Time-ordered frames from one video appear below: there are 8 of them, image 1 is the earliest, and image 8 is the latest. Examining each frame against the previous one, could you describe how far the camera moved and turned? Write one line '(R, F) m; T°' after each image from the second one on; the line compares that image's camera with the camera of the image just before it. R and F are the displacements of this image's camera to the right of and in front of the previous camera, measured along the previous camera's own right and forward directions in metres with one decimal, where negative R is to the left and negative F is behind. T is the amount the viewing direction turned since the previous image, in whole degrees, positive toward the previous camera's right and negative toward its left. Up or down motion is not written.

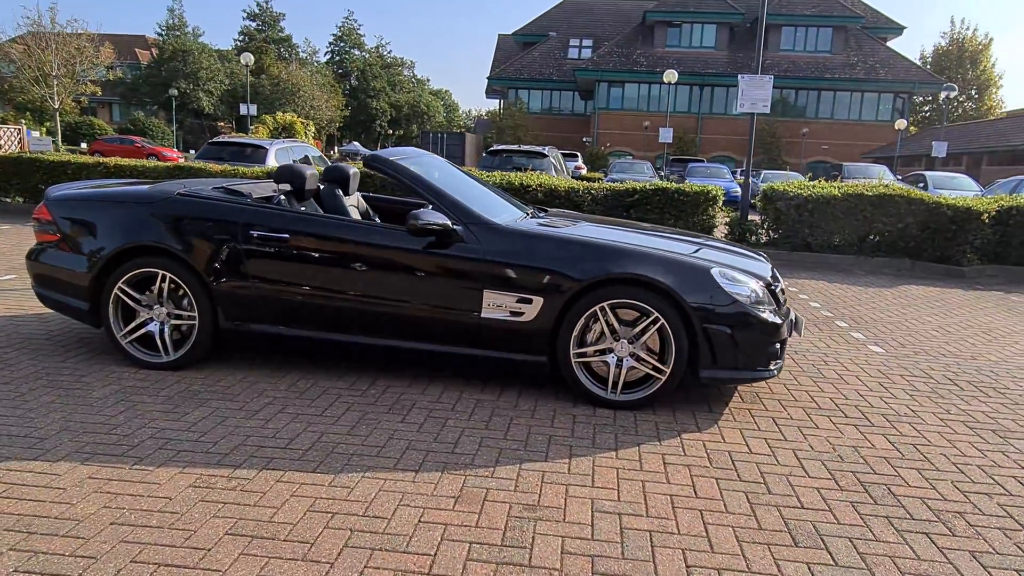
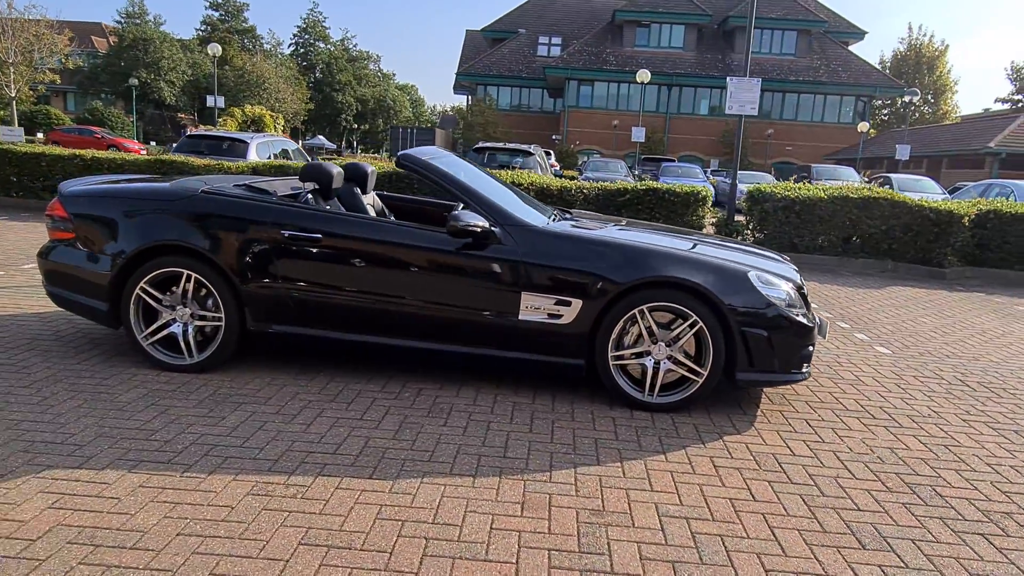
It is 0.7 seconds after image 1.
(-0.4, 0.0) m; +3°
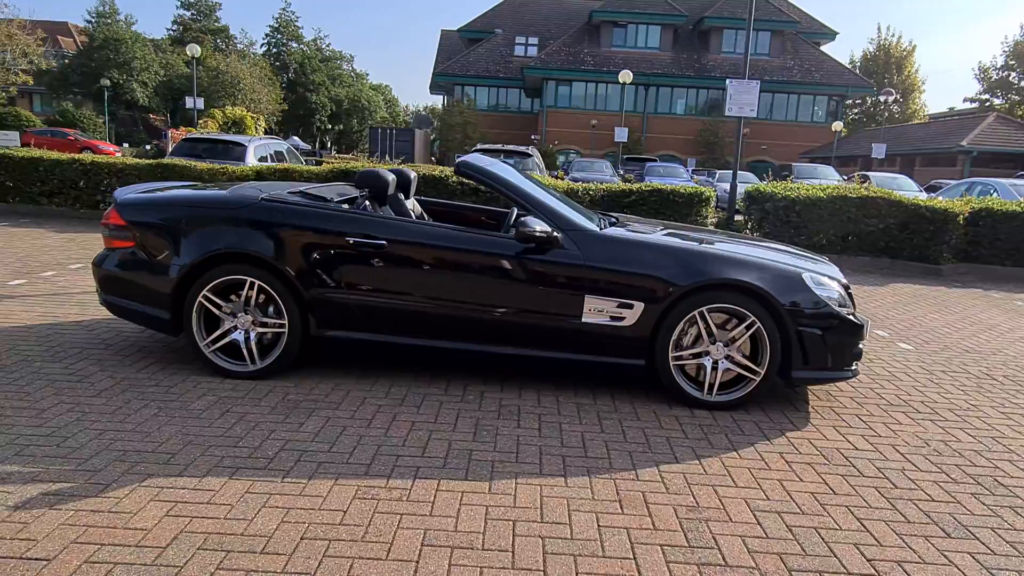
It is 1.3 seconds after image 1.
(-0.5, -0.1) m; +2°
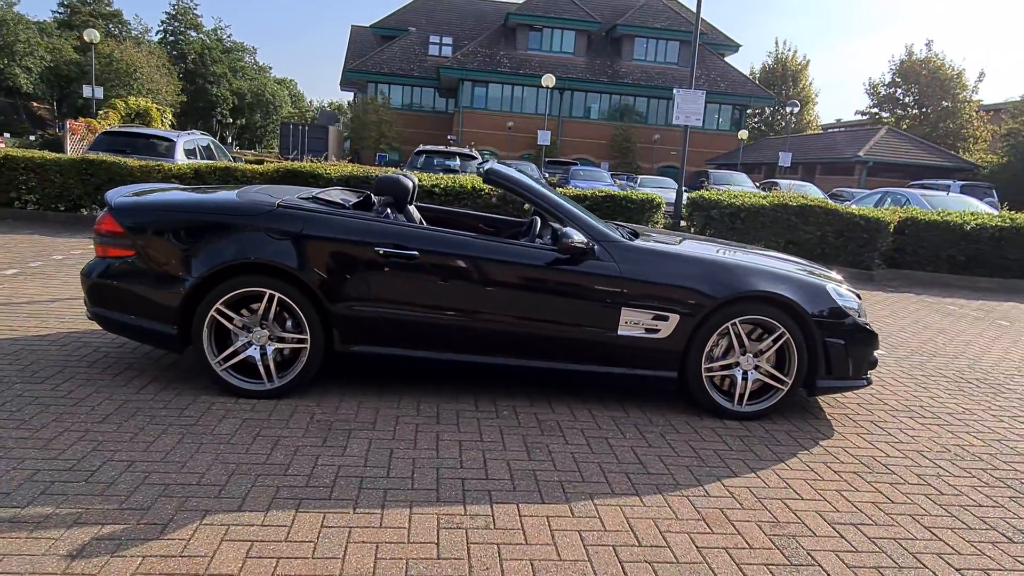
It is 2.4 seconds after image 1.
(-0.7, +0.2) m; +7°
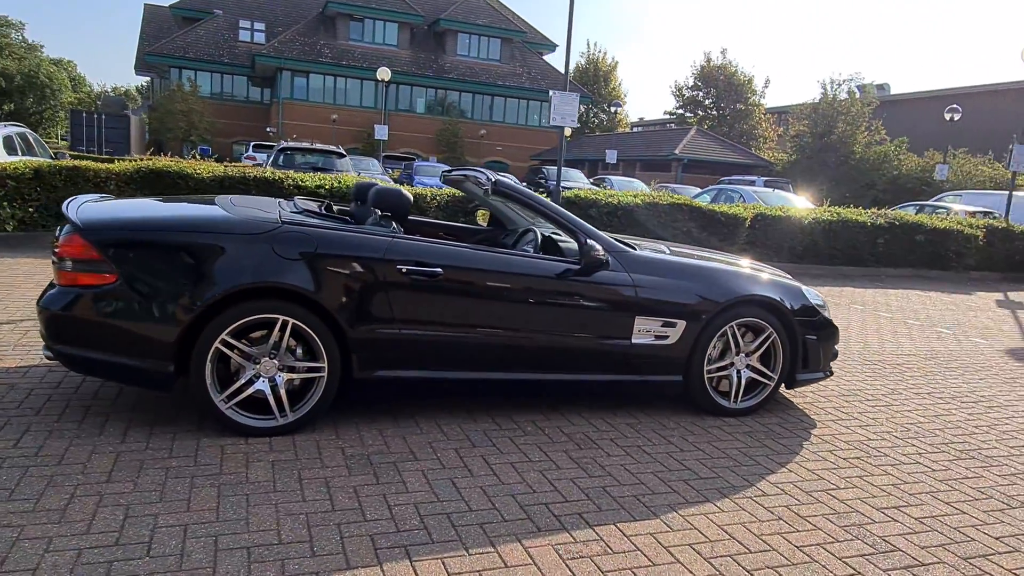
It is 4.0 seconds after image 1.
(-1.1, +0.2) m; +14°
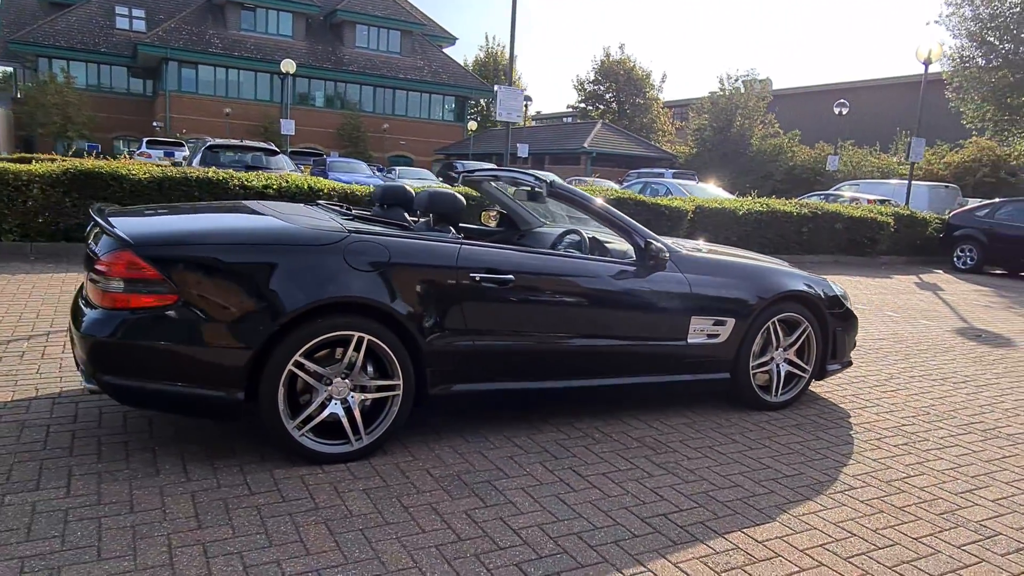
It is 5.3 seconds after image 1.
(-0.9, +0.2) m; +8°
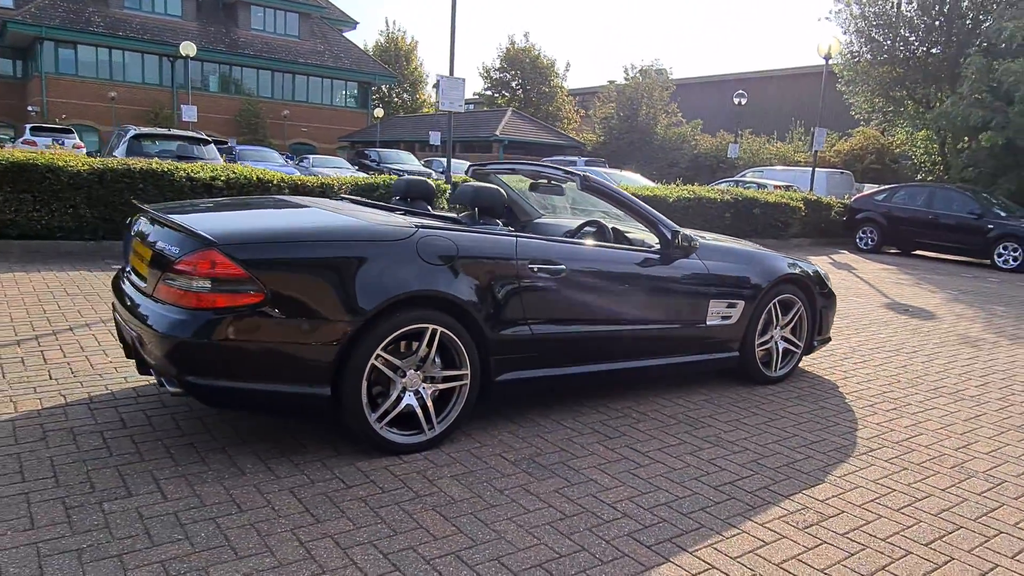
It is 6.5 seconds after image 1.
(-0.8, -0.1) m; +8°
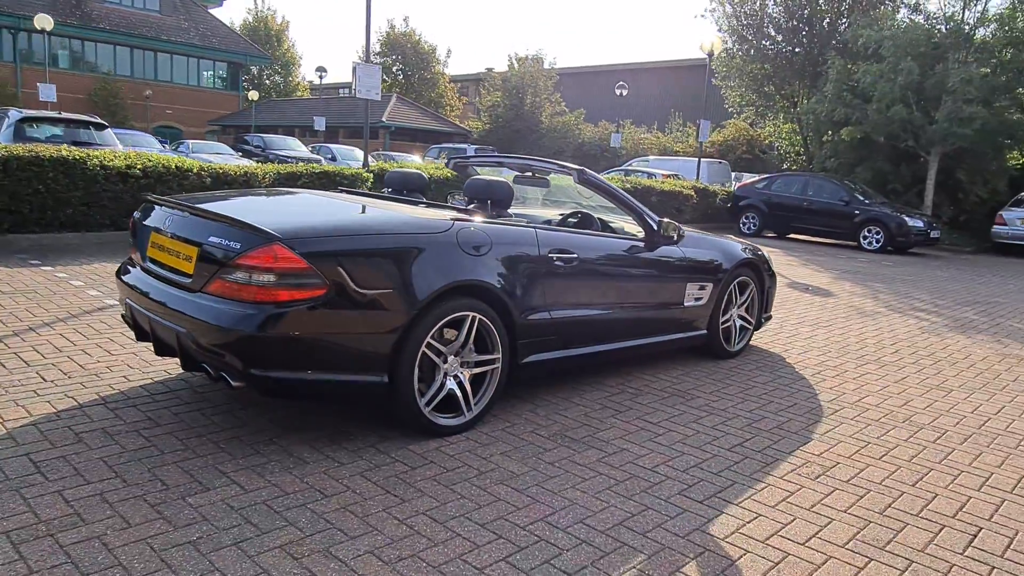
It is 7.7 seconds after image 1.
(-0.8, -0.2) m; +10°
